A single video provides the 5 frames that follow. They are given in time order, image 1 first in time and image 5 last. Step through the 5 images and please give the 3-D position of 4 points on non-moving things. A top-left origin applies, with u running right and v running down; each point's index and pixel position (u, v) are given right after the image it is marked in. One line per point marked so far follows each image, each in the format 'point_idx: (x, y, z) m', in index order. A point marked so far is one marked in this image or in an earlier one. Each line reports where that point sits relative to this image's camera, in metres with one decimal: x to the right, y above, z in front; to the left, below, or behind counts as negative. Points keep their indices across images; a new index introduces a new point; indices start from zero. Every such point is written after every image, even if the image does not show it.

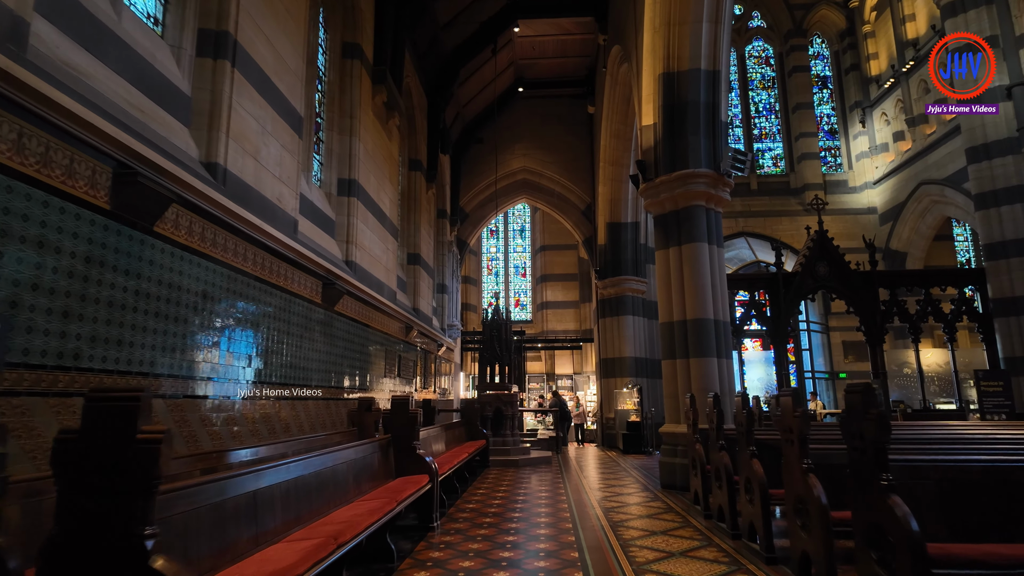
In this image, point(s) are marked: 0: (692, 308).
0: (+2.3, -0.3, +7.5) m
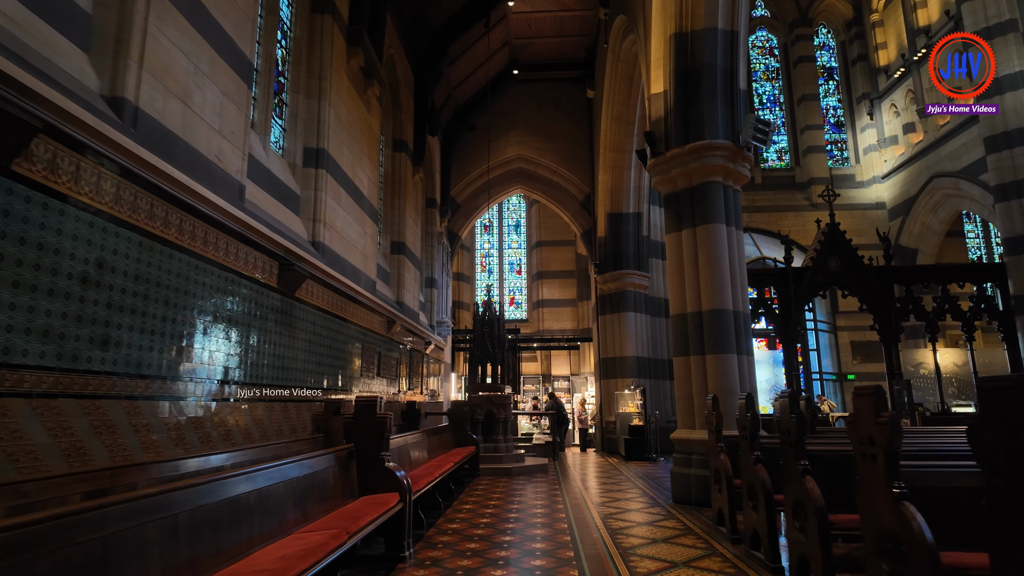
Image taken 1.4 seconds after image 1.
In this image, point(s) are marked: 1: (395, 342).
0: (+2.2, -0.1, +6.6) m
1: (-1.9, -0.9, +9.5) m
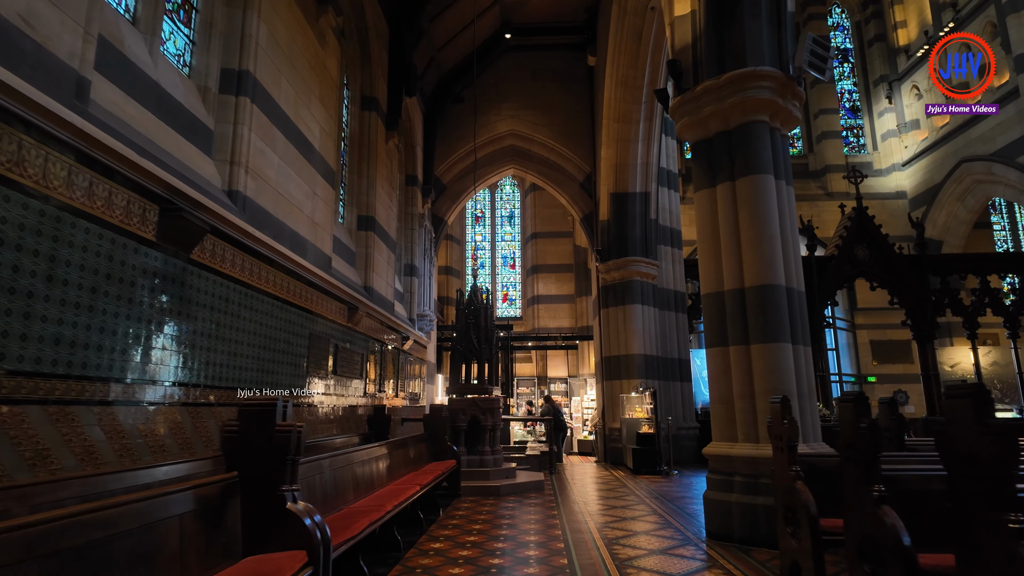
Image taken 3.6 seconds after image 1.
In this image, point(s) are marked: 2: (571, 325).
0: (+2.1, +0.2, +5.1) m
1: (-2.1, -0.6, +8.0) m
2: (+1.9, -1.2, +19.2) m
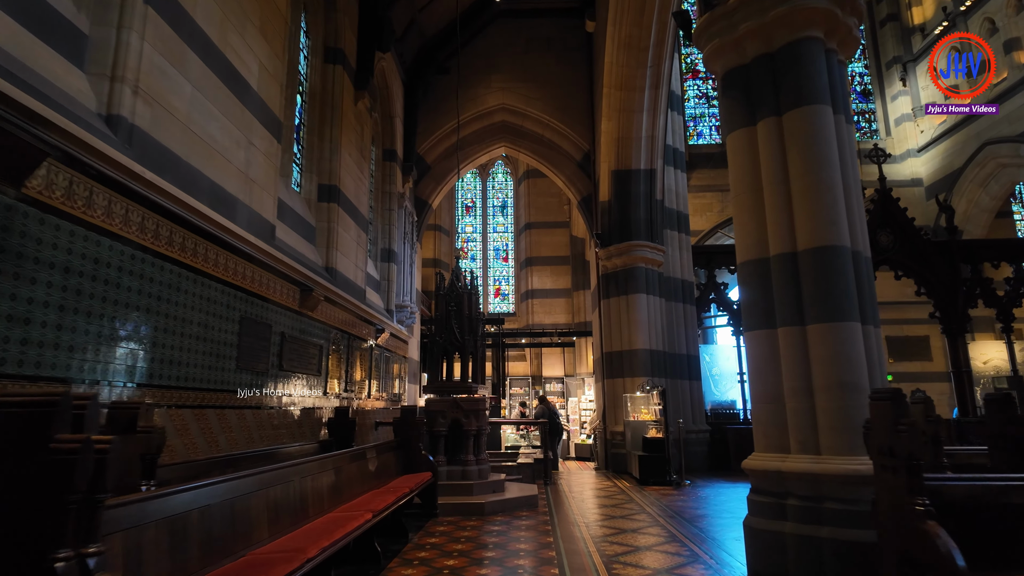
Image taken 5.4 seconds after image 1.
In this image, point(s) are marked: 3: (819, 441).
0: (+2.0, +0.4, +3.9) m
1: (-2.2, -0.4, +6.7) m
2: (+1.7, -1.0, +18.0) m
3: (+1.9, -1.0, +3.7) m
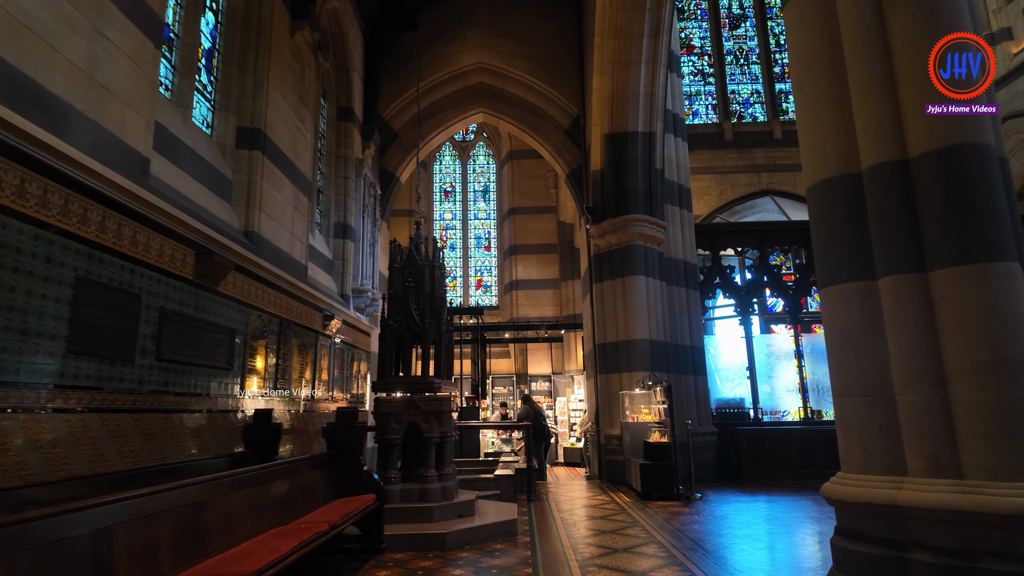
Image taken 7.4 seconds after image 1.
0: (+1.8, +0.7, +2.5) m
1: (-2.5, -0.1, +5.3) m
2: (+1.2, -0.8, +16.5) m
3: (+1.7, -0.6, +2.3) m
